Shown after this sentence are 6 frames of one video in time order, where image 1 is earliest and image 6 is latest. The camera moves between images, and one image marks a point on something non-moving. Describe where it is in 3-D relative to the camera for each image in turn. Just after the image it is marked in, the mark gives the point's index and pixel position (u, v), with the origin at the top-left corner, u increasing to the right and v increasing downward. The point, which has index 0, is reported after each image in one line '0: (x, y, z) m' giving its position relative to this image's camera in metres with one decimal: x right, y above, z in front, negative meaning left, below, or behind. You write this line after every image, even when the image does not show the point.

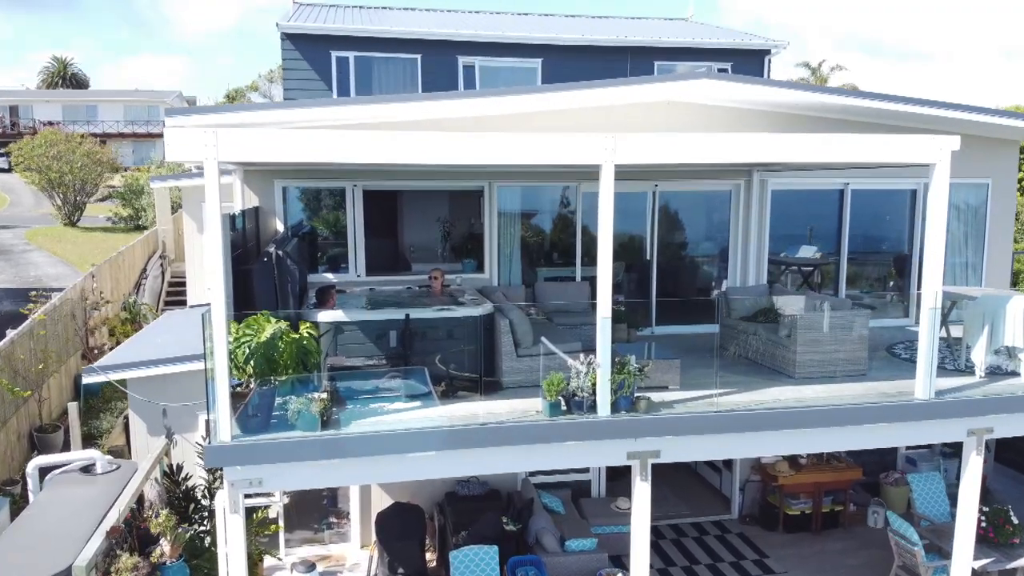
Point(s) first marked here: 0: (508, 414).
0: (0.0, -1.1, +6.5) m
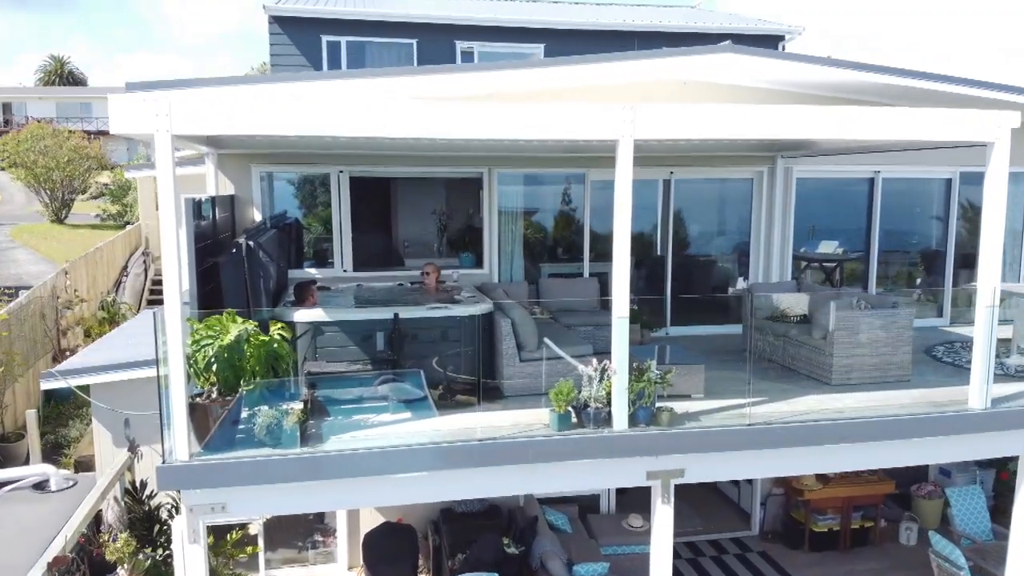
0: (0.0, -1.1, +5.7) m
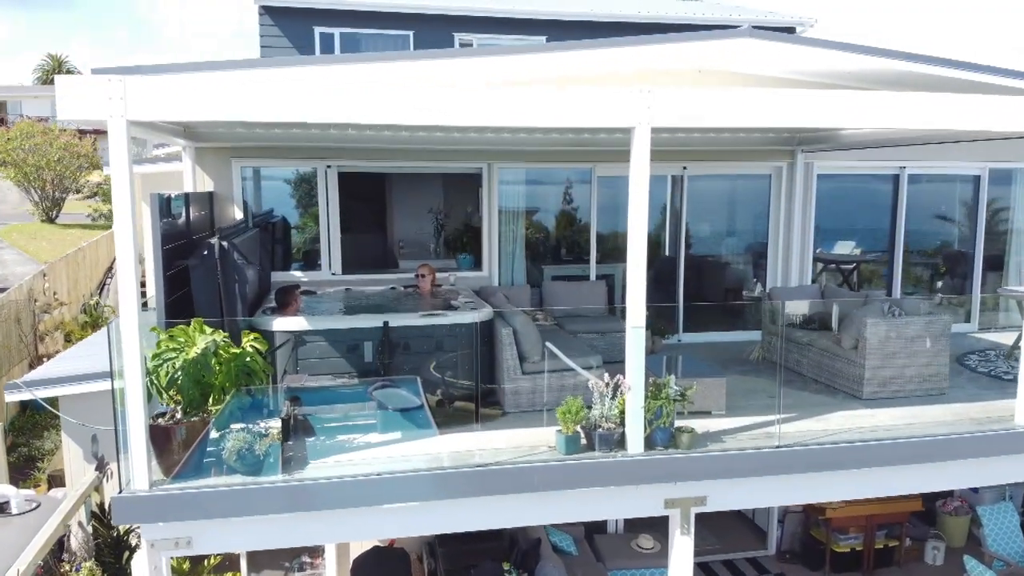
0: (0.0, -1.1, +5.1) m
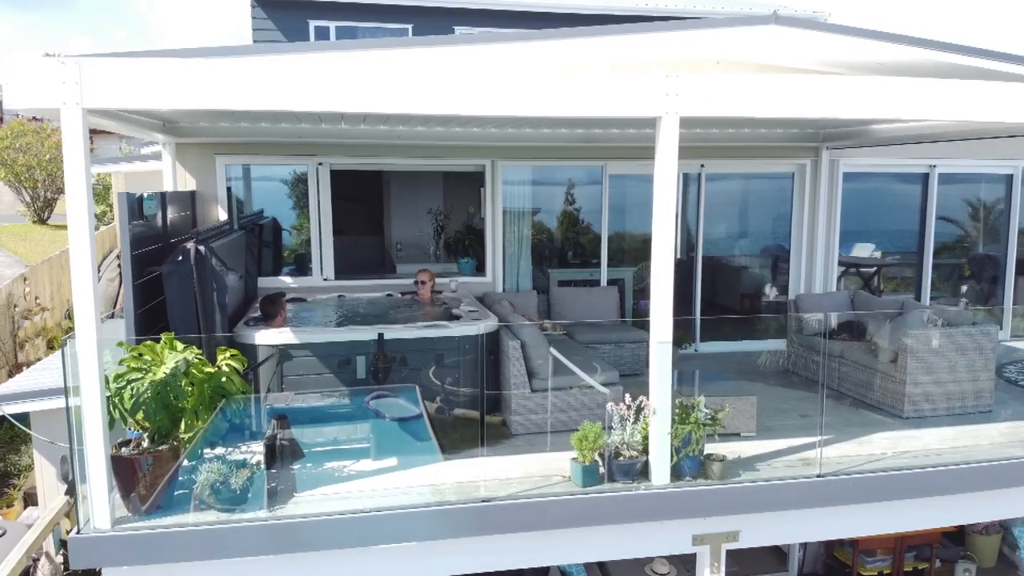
0: (+0.1, -1.2, +4.6) m
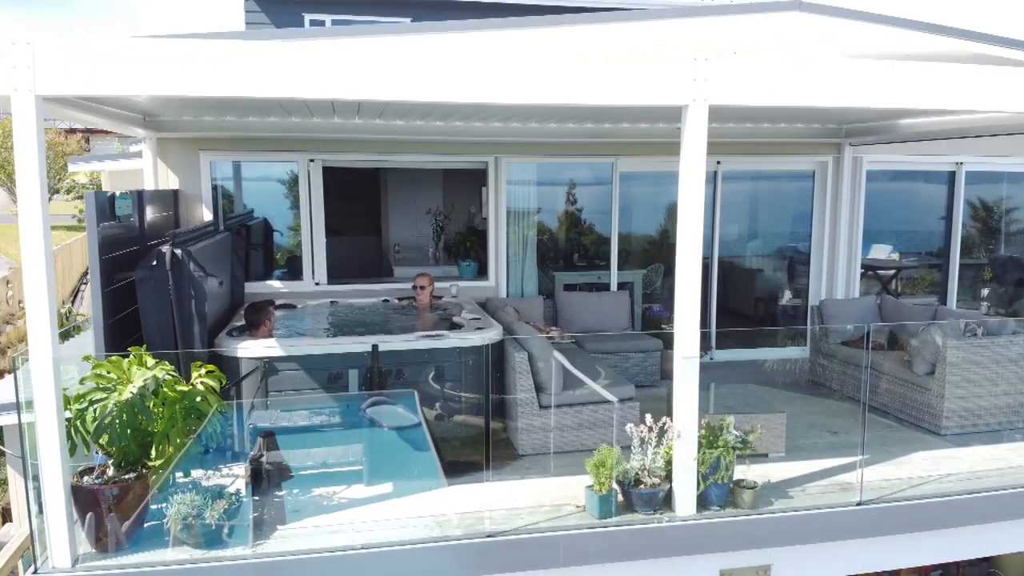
0: (+0.1, -1.2, +4.1) m
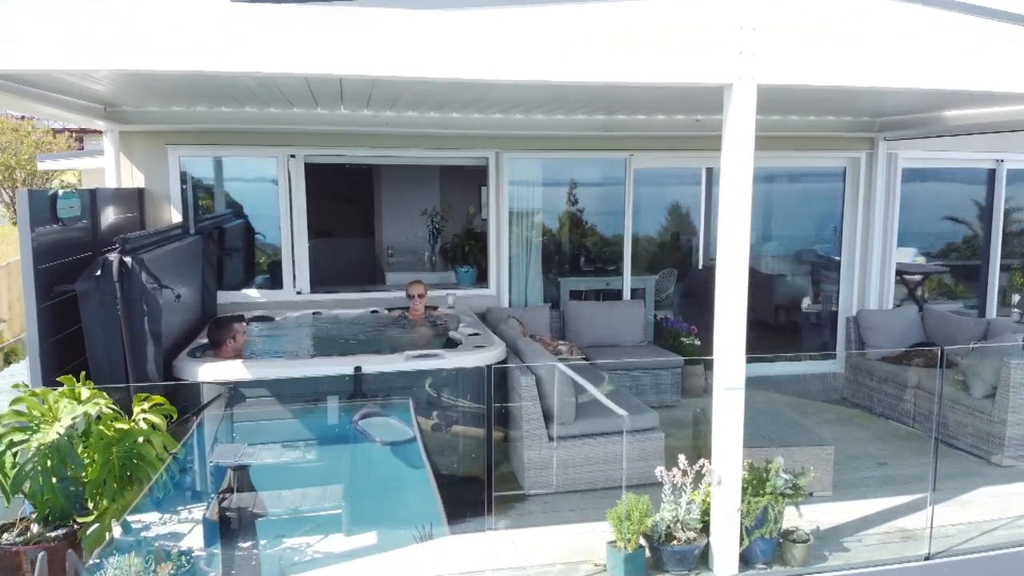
0: (+0.1, -1.3, +3.5) m
